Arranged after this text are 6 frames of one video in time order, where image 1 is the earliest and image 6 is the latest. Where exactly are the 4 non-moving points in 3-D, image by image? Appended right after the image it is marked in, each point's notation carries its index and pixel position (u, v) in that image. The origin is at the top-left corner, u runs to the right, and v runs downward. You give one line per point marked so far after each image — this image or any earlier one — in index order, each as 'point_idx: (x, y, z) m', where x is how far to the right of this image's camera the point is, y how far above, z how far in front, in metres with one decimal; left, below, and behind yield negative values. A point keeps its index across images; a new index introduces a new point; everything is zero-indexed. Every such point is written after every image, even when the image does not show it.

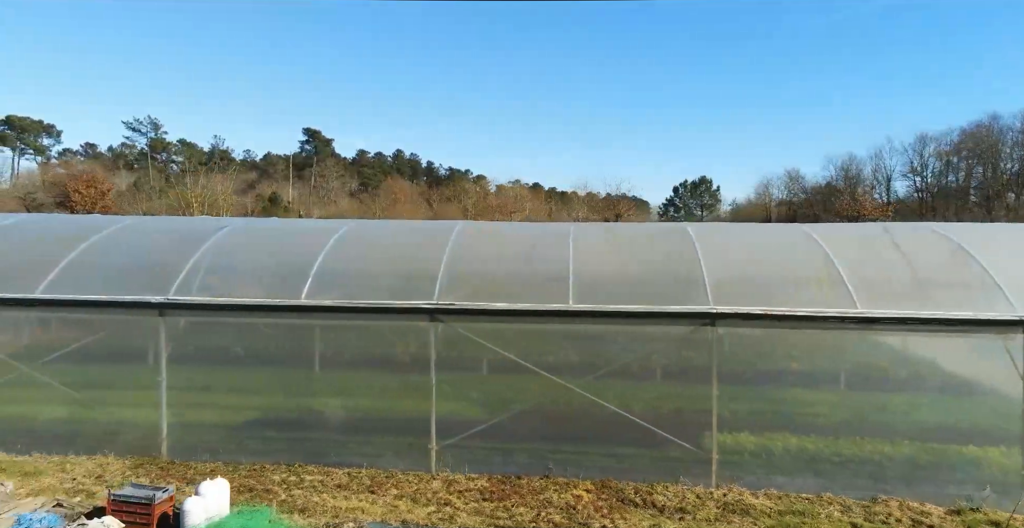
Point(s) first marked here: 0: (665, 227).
0: (+0.8, +0.2, +3.4) m
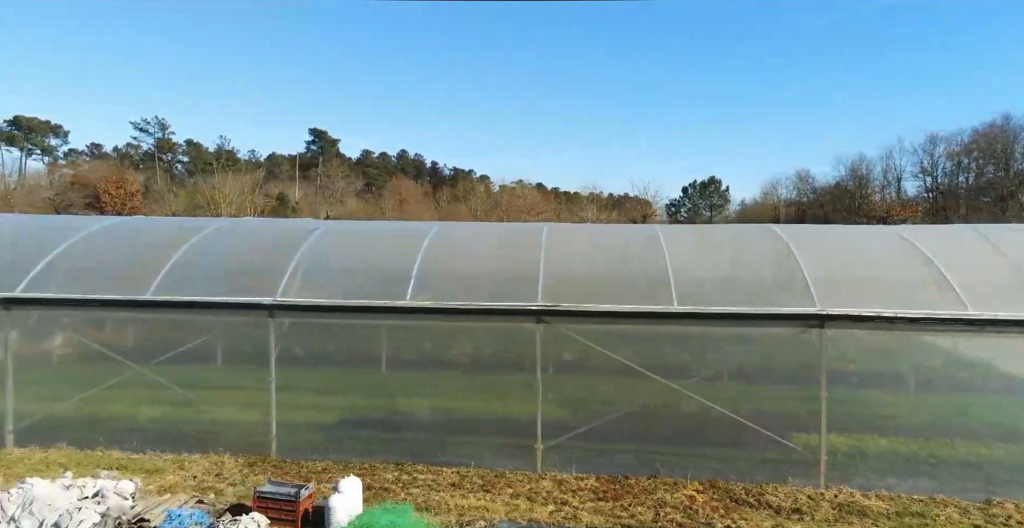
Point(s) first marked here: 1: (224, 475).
0: (+1.2, +0.2, +3.5) m
1: (-1.2, -0.9, +2.7) m
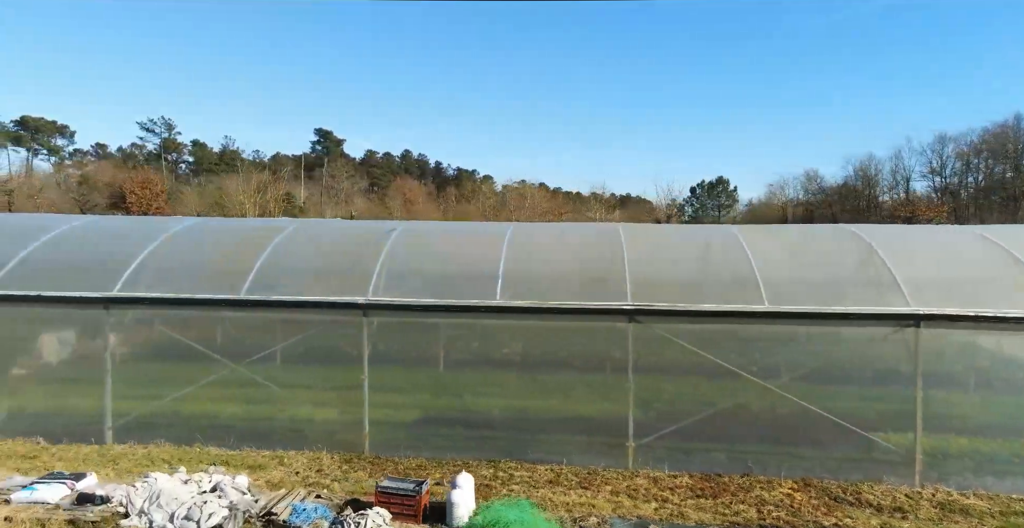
0: (+1.7, +0.2, +3.5) m
1: (-0.8, -0.9, +2.8) m
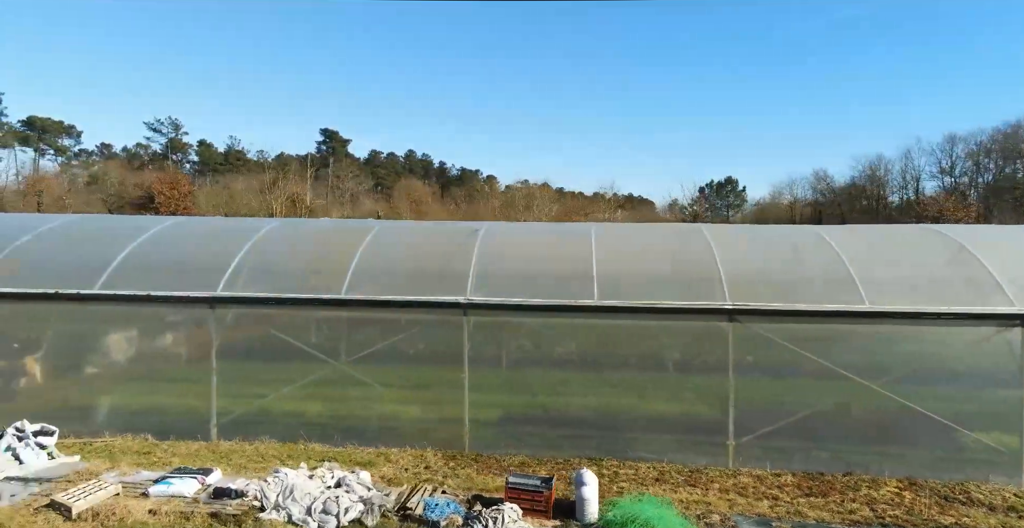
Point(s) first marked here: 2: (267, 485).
0: (+2.1, +0.2, +3.5) m
1: (-0.3, -0.9, +2.8) m
2: (-0.9, -0.8, +2.4) m
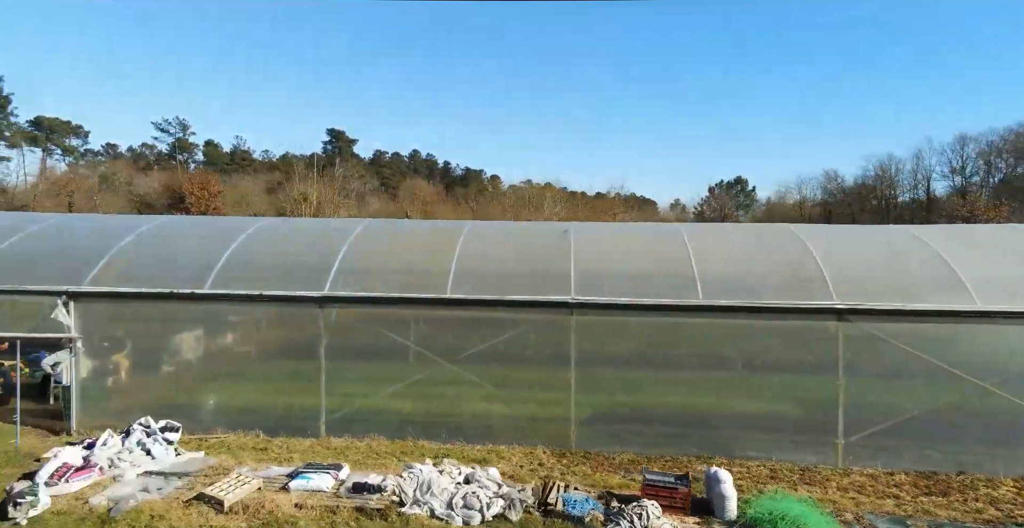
0: (+2.6, +0.2, +3.5) m
1: (+0.2, -0.9, +2.9) m
2: (-0.4, -0.8, +2.4) m
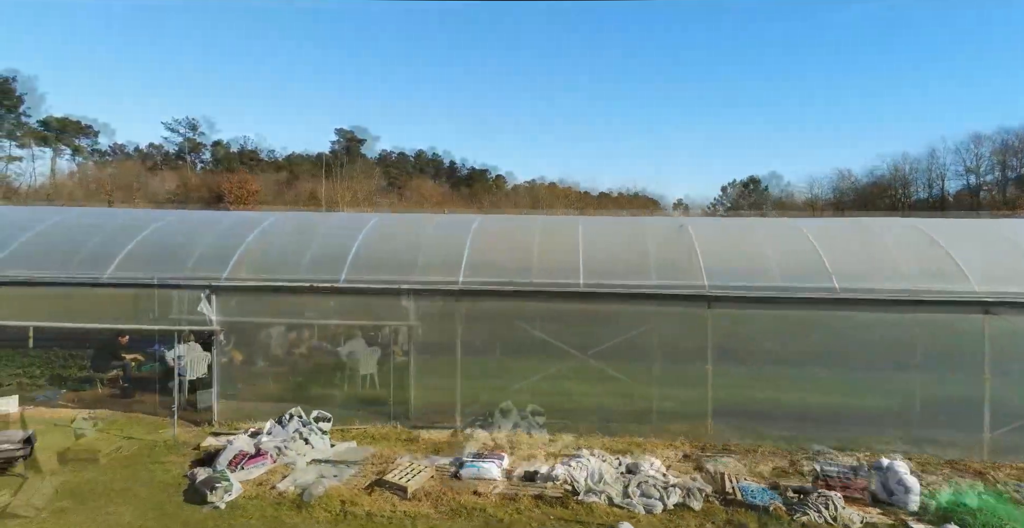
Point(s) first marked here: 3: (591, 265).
0: (+3.3, +0.2, +3.4) m
1: (+0.8, -0.8, +2.9) m
2: (+0.2, -0.8, +2.4) m
3: (+0.4, 0.0, +3.3) m
